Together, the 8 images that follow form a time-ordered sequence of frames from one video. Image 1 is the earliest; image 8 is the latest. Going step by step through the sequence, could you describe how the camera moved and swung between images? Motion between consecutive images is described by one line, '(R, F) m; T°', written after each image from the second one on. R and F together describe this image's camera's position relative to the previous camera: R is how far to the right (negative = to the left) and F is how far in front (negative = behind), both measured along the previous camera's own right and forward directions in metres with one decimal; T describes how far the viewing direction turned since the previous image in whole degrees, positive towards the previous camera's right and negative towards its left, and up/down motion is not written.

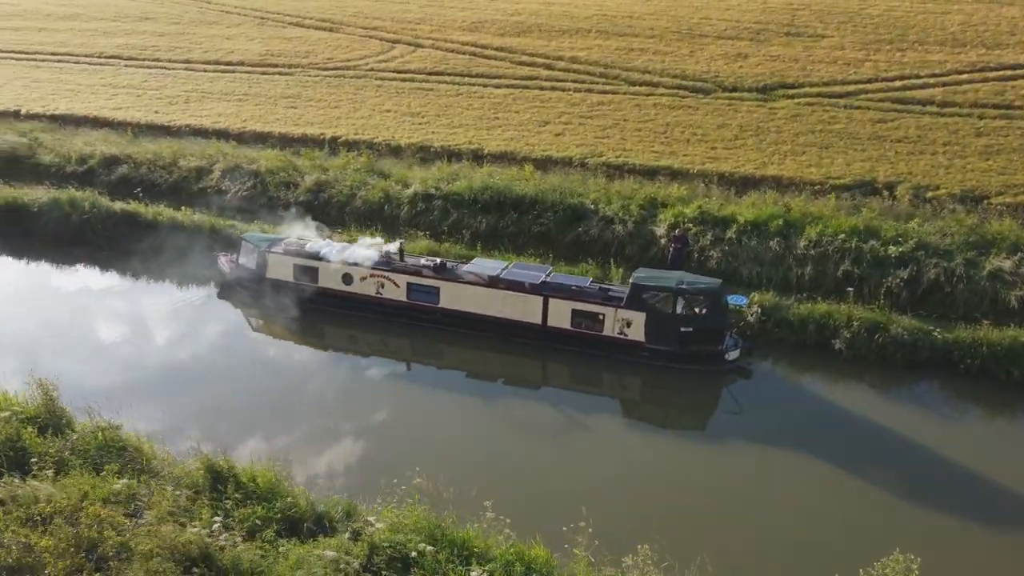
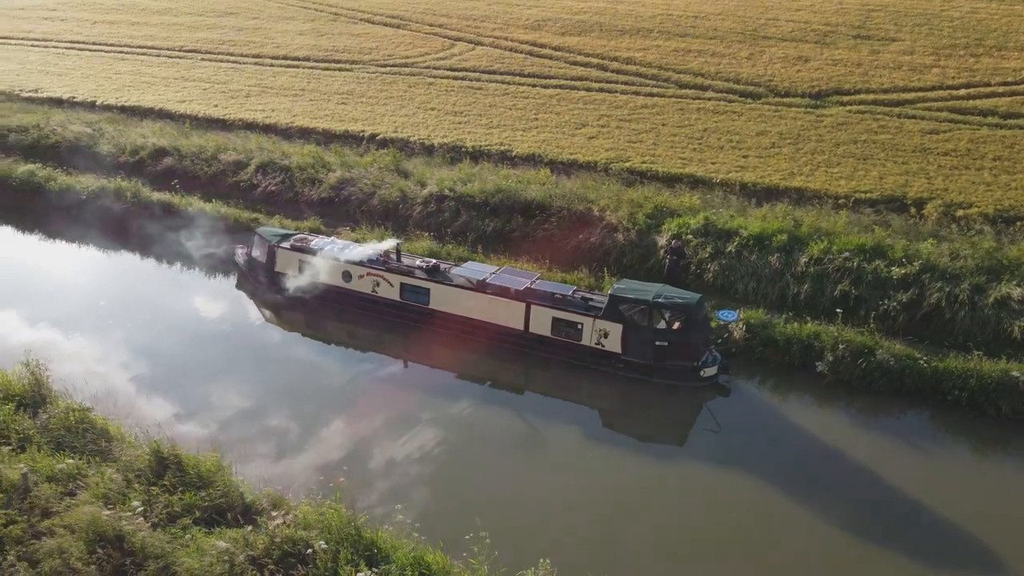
(+2.2, -0.1) m; -6°
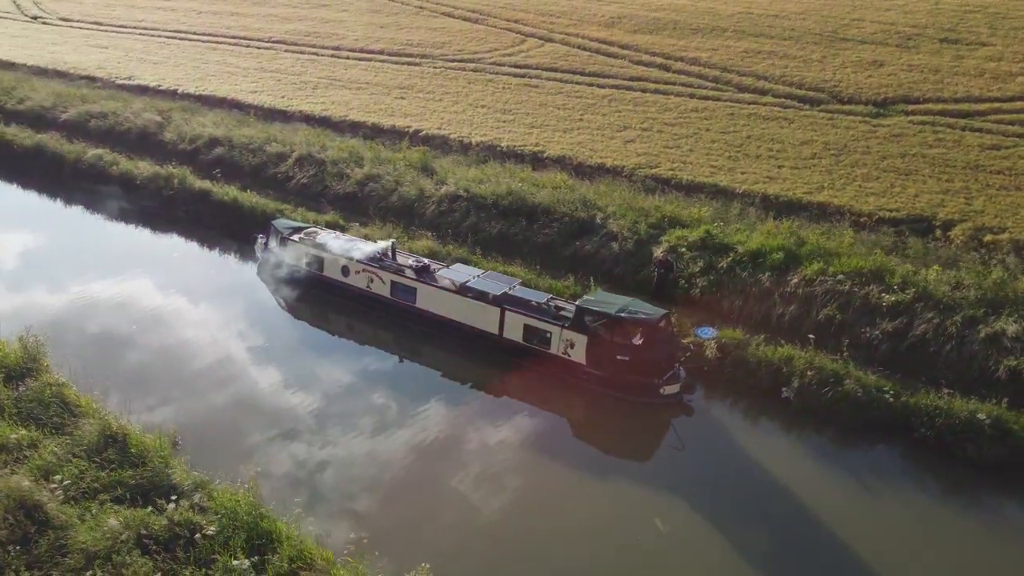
(+2.8, 0.0) m; -7°
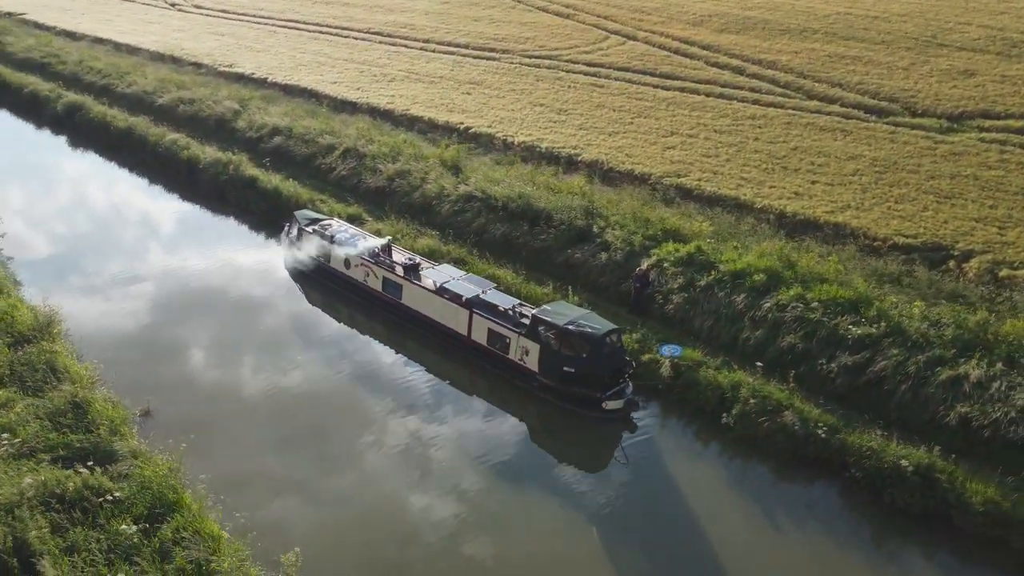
(+3.4, -0.2) m; -9°
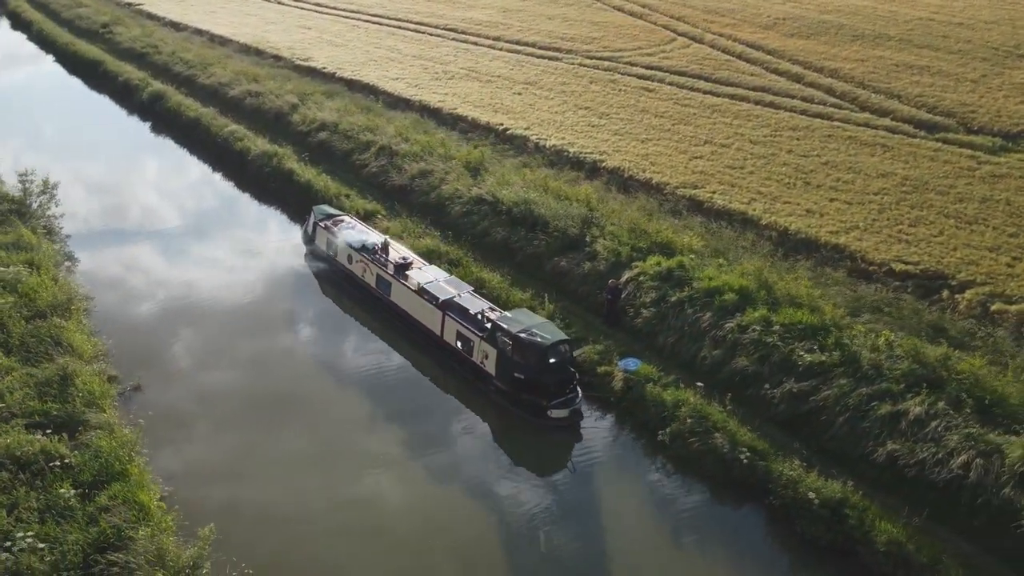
(+3.0, -0.4) m; -7°
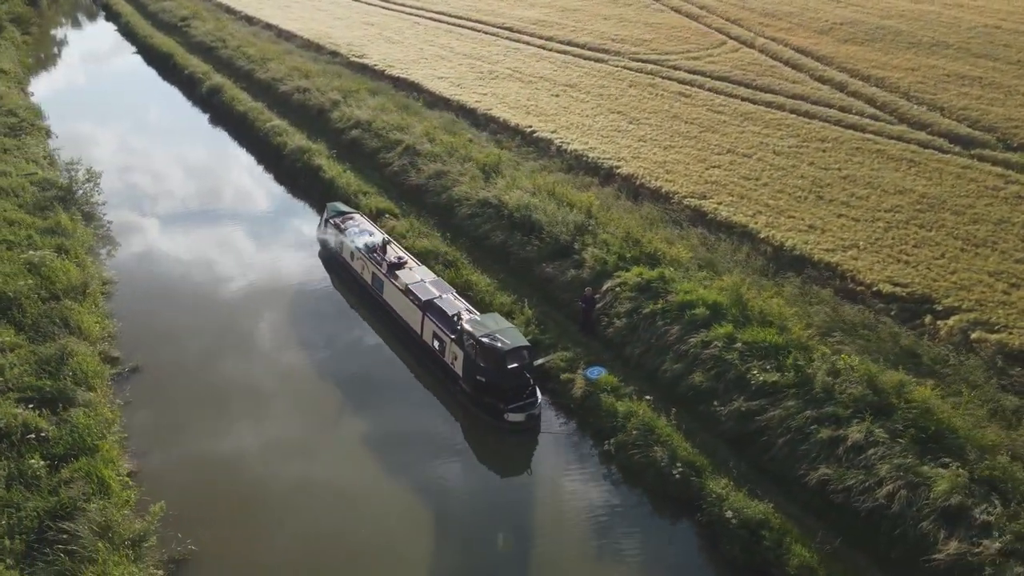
(+2.4, -0.4) m; -5°
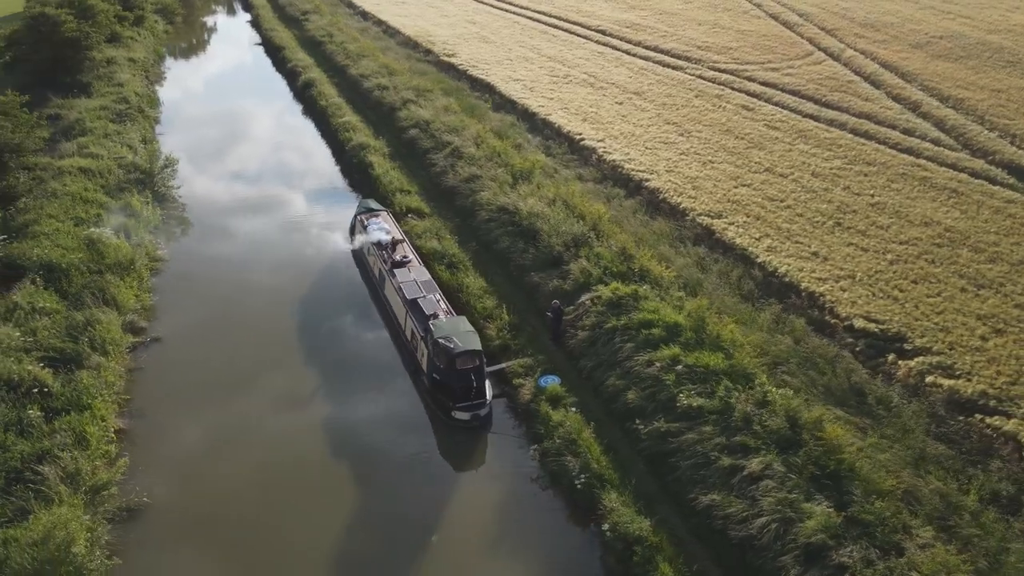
(+3.8, -0.8) m; -9°
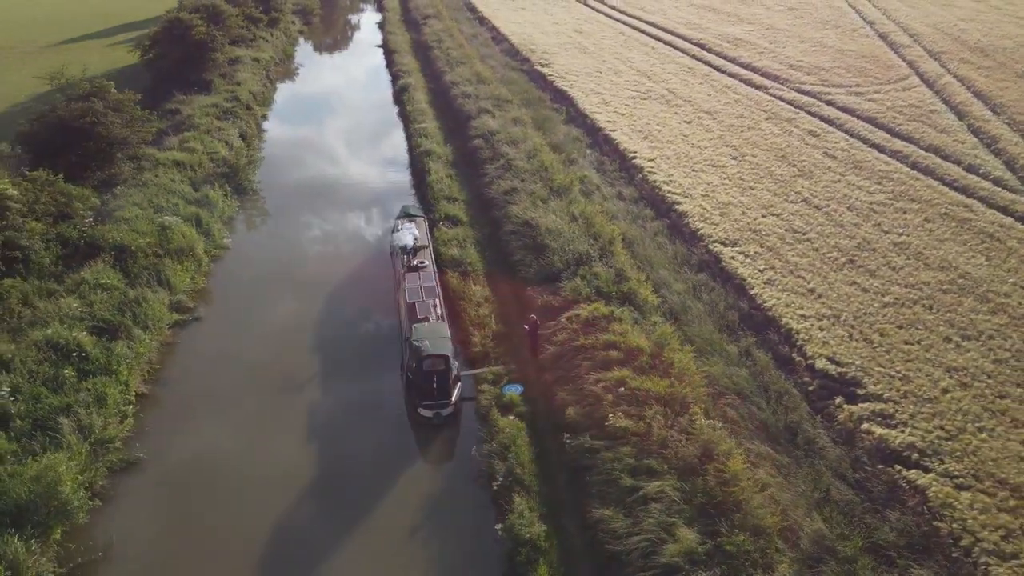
(+4.0, -1.2) m; -9°
